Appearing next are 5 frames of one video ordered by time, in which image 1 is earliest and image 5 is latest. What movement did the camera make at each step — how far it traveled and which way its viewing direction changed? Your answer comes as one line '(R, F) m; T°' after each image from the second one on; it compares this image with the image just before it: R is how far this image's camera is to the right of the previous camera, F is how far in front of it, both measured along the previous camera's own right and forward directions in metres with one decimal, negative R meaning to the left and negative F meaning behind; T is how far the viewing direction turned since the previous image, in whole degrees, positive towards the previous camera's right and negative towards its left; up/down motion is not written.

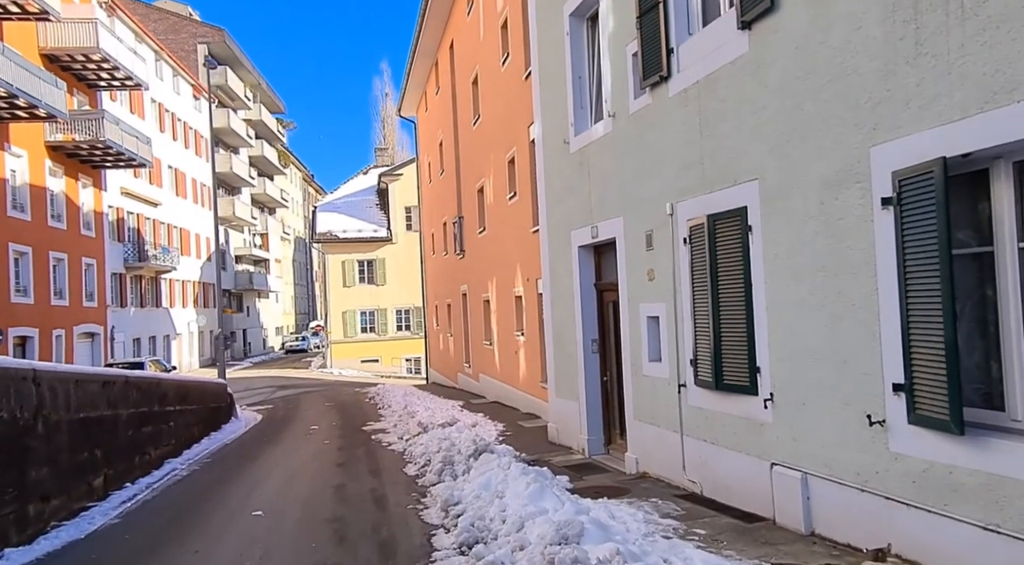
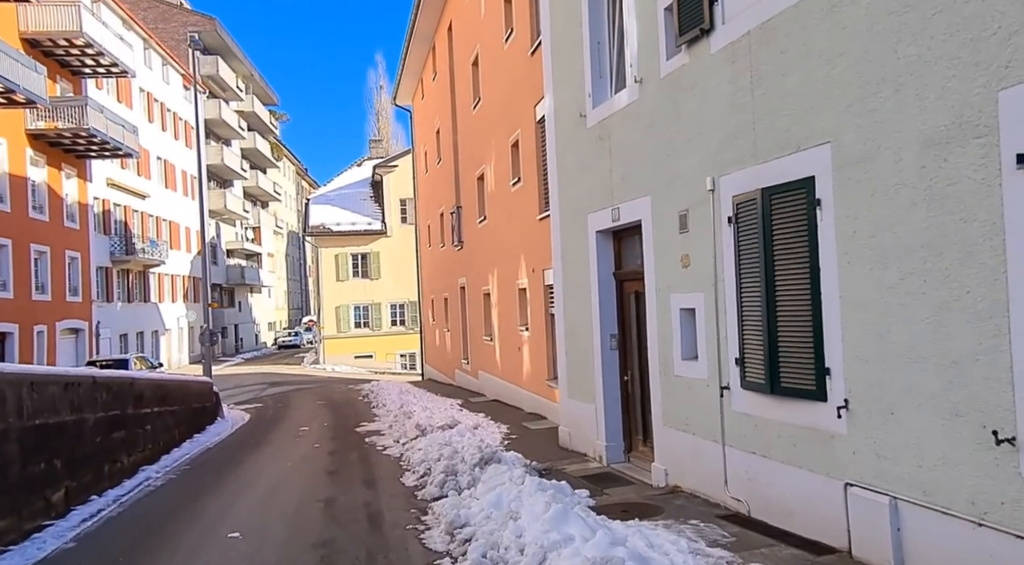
(-0.2, +1.0) m; 0°
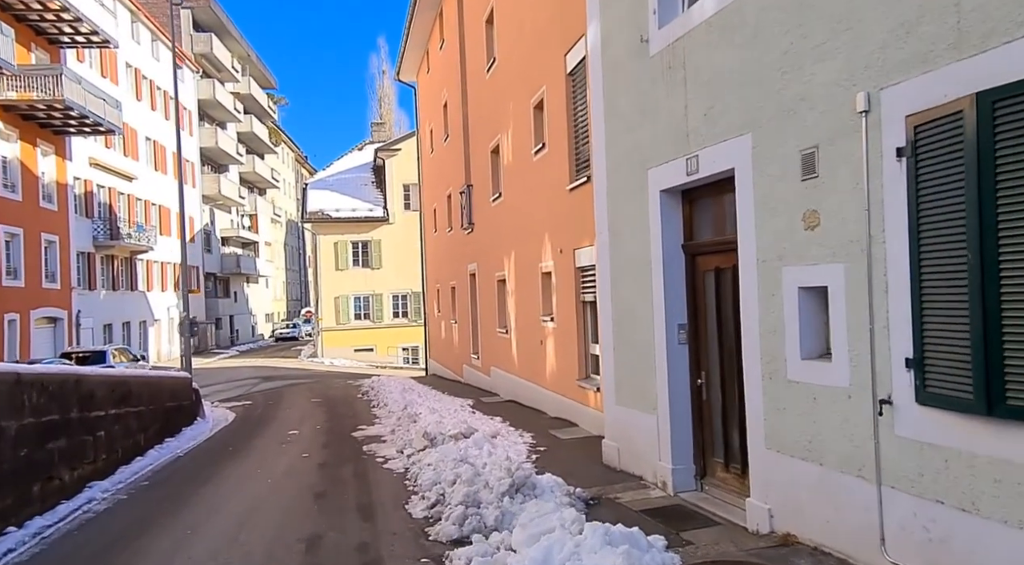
(-0.3, +2.1) m; 0°
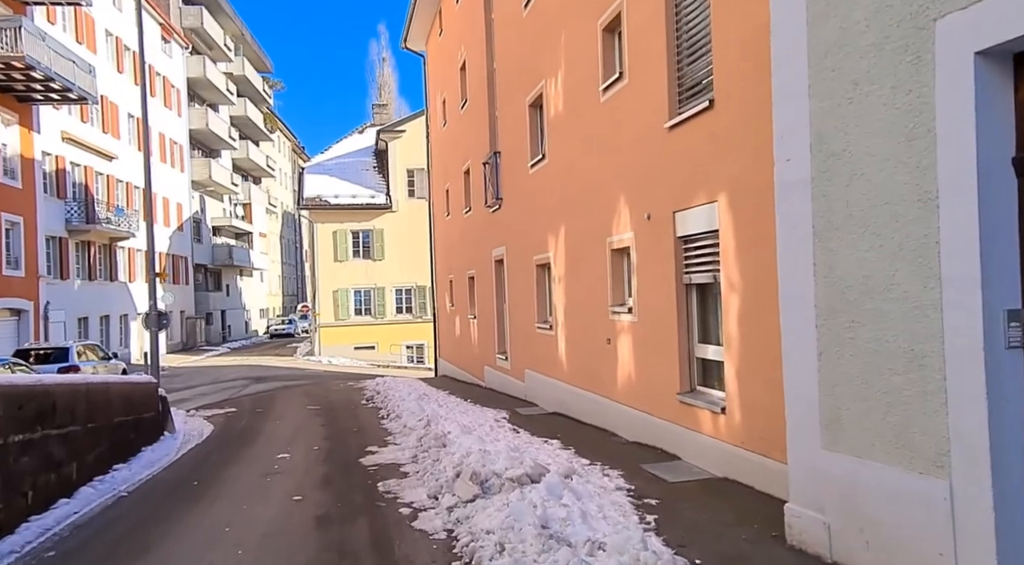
(-0.8, +3.4) m; 0°
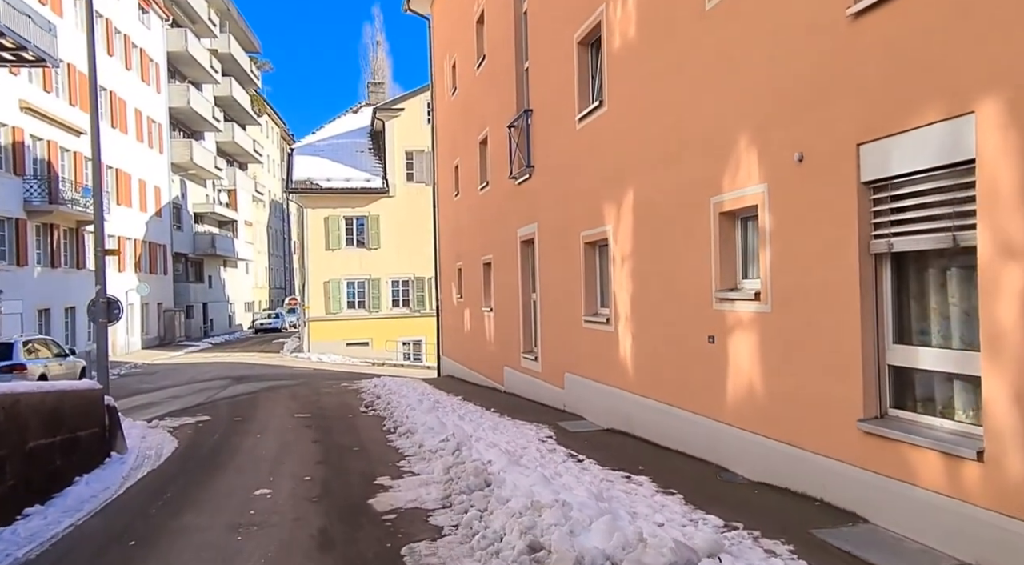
(-0.8, +2.9) m; +1°
